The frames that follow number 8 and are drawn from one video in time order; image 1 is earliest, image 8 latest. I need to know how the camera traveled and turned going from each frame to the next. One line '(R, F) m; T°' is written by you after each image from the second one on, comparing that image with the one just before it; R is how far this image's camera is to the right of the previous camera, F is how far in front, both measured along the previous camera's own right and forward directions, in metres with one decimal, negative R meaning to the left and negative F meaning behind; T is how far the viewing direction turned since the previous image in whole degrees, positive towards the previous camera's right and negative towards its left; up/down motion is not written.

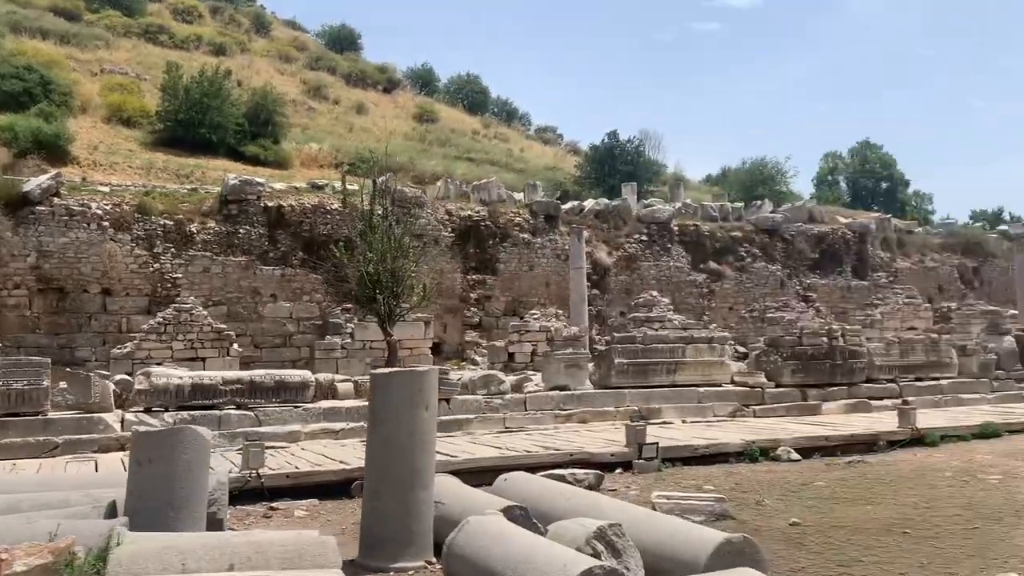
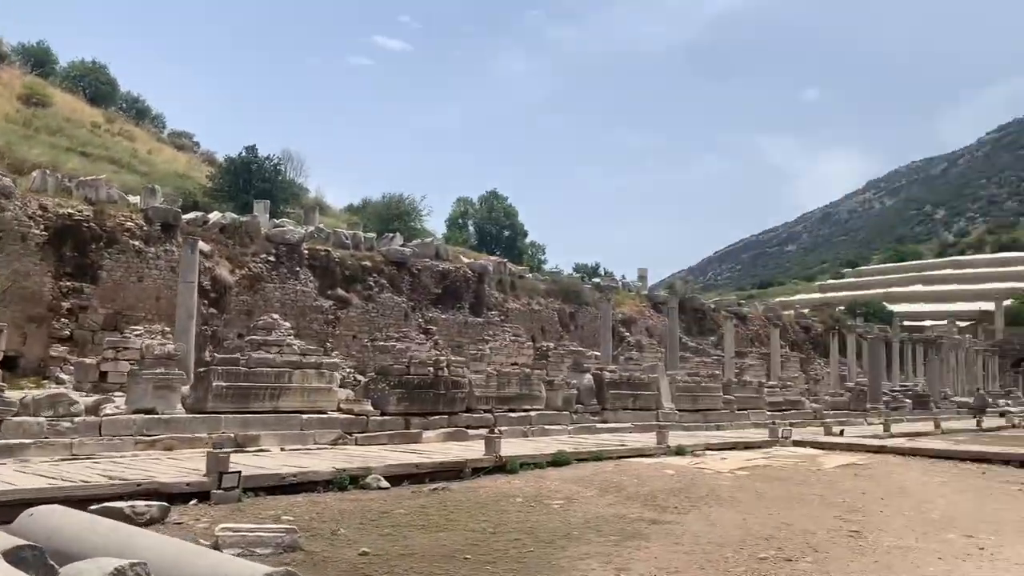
(+0.4, +0.2) m; +24°
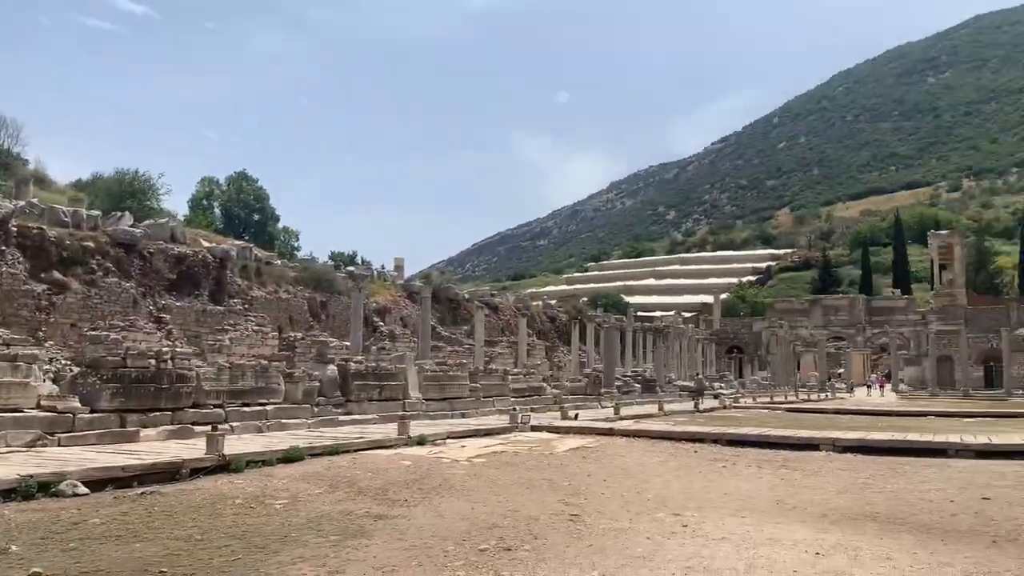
(+0.3, +0.3) m; +16°
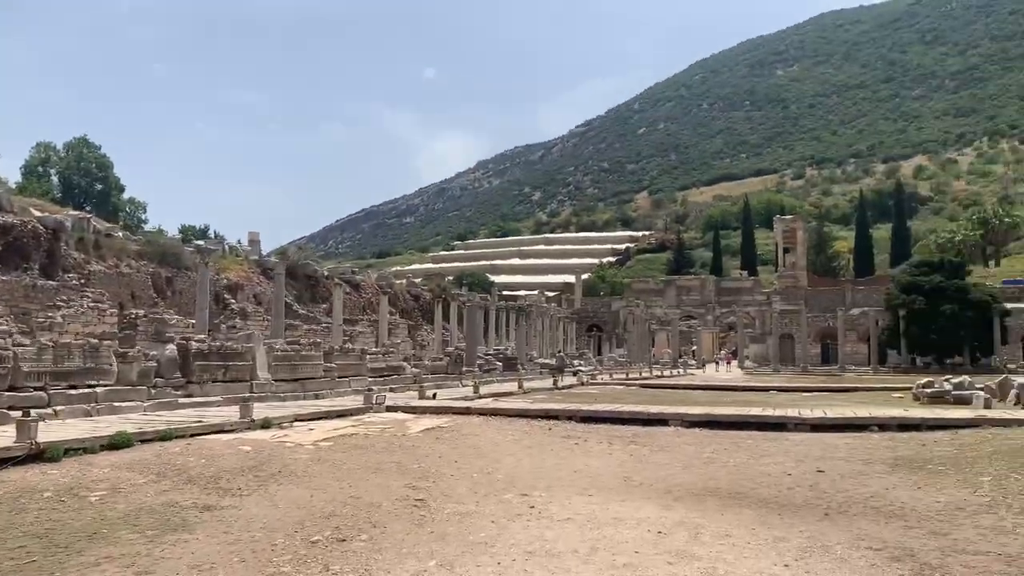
(+0.2, +0.3) m; +9°
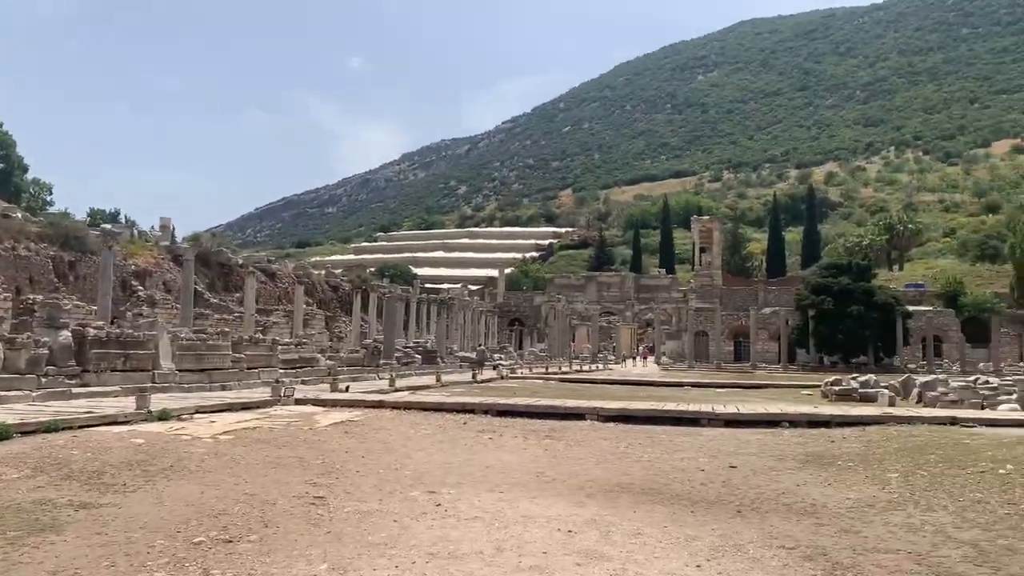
(+0.1, +0.3) m; +5°
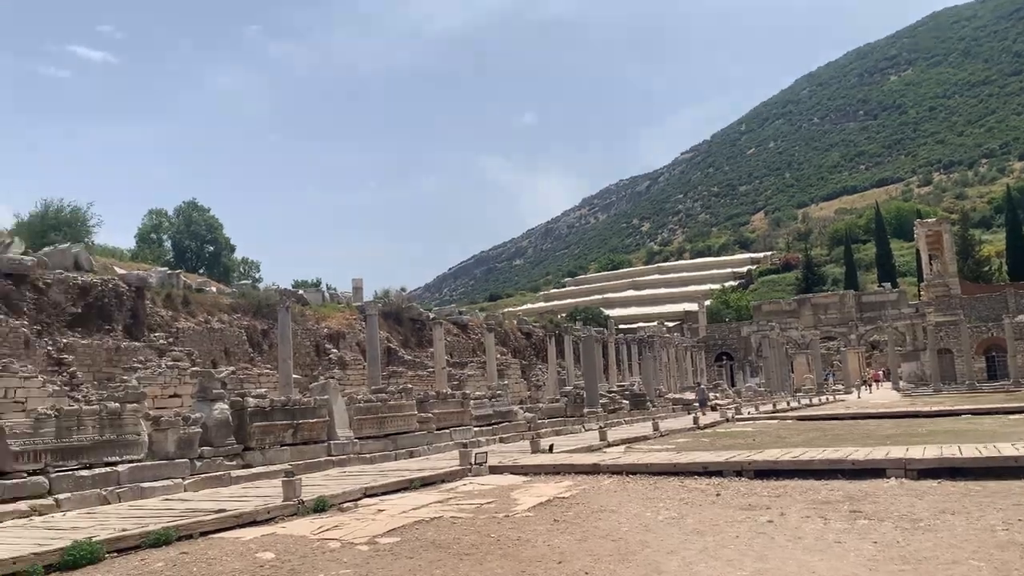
(-0.6, +3.2) m; -12°
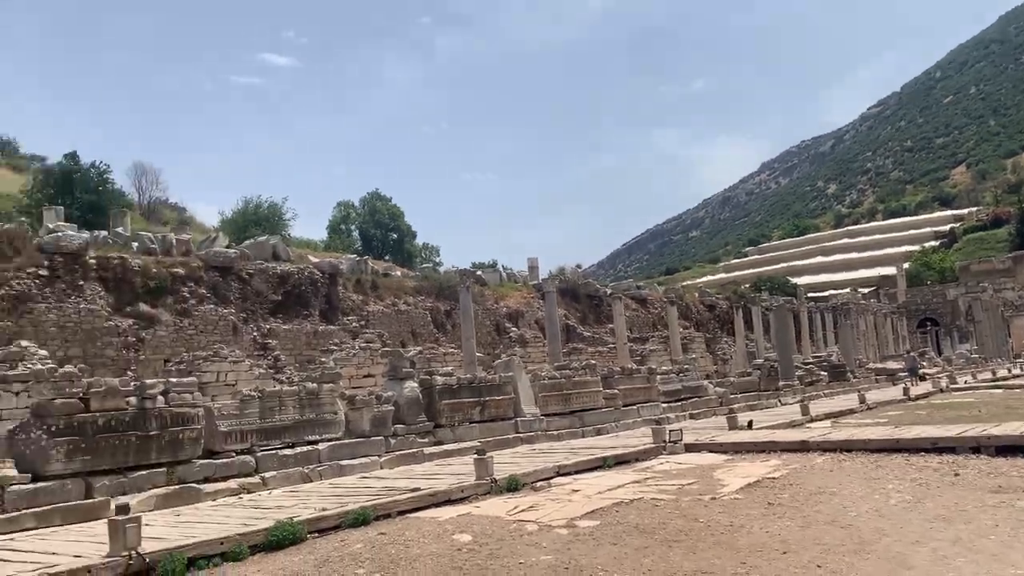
(-0.2, +0.5) m; -12°
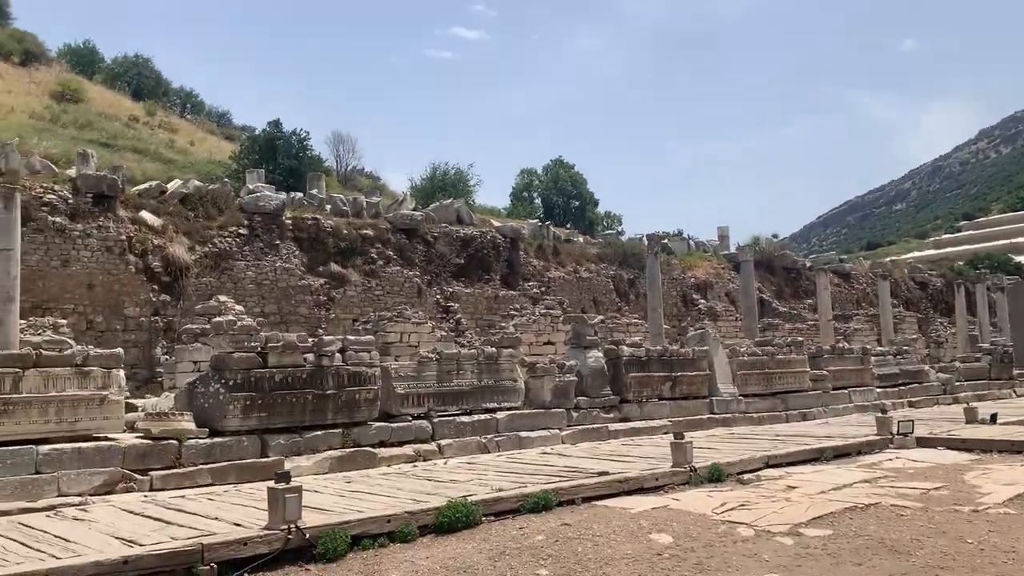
(-0.2, +1.0) m; -12°
